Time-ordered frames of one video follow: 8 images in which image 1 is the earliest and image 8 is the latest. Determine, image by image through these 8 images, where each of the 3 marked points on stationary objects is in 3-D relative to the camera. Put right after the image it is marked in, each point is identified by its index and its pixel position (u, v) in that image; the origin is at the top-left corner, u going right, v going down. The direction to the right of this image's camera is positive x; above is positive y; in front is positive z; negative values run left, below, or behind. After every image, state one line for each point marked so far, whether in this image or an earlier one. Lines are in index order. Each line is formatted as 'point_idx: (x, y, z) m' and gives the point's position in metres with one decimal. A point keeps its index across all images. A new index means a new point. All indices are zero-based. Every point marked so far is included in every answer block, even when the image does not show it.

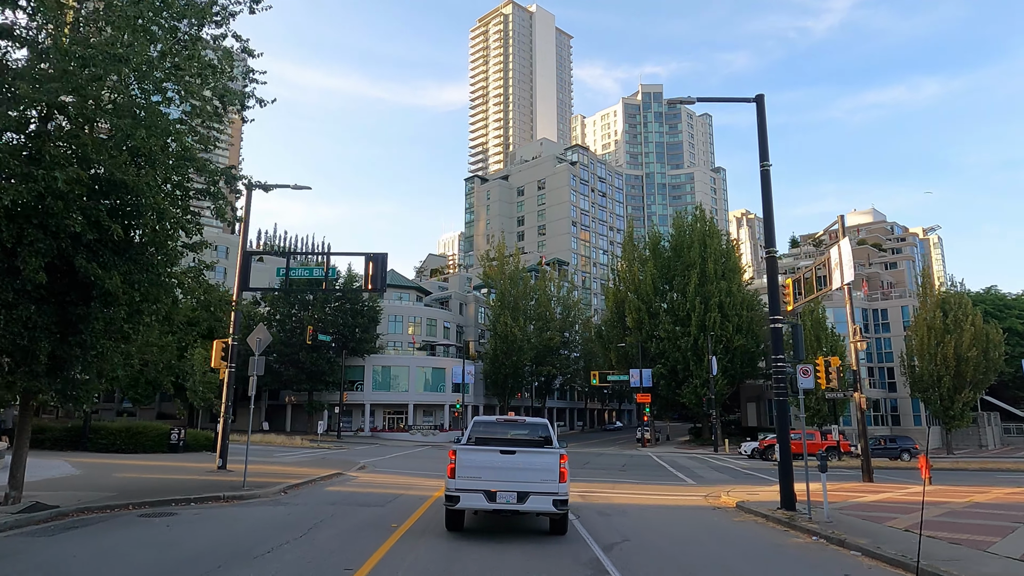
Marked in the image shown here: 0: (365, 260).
0: (-4.3, +0.8, +19.3) m
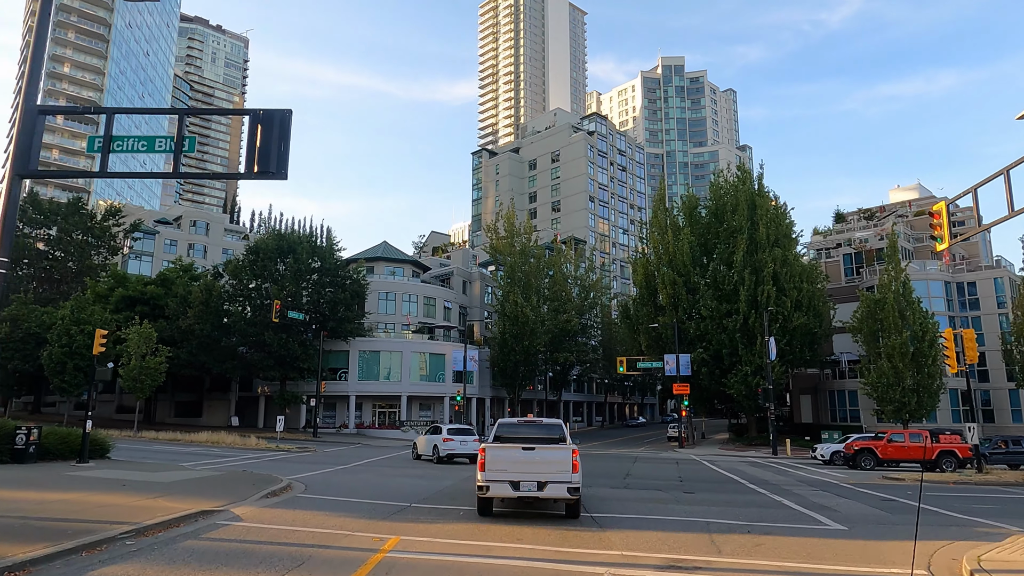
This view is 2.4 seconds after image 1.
0: (-4.2, +2.7, +10.5) m
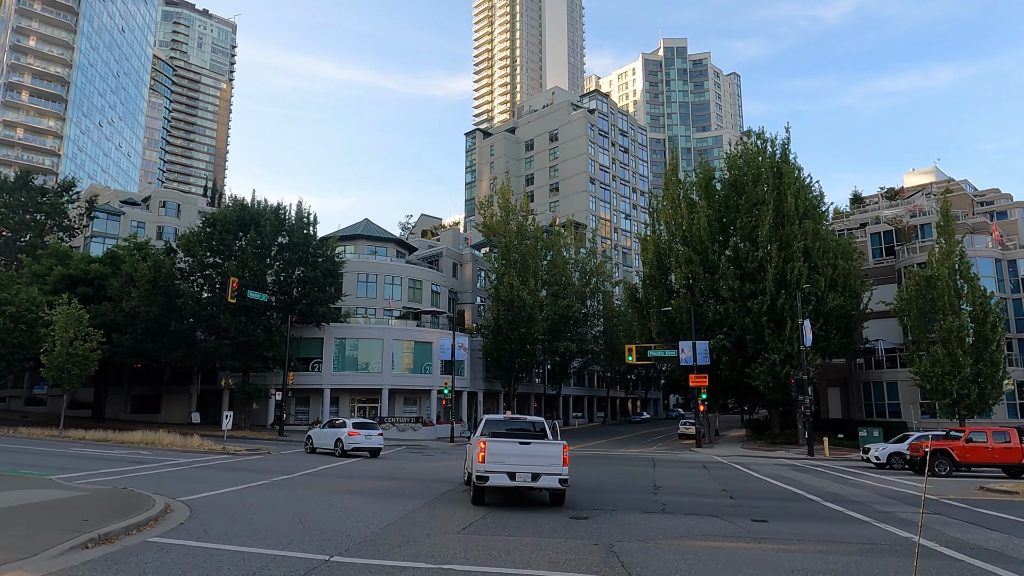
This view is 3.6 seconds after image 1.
0: (-4.3, +3.7, +5.1) m
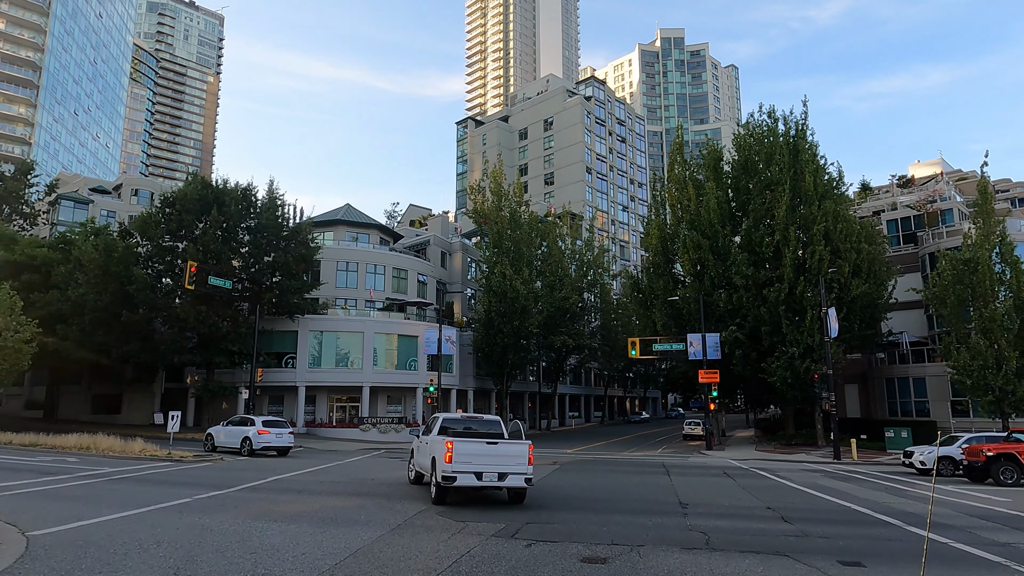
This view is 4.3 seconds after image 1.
0: (-4.4, +4.4, +1.5) m
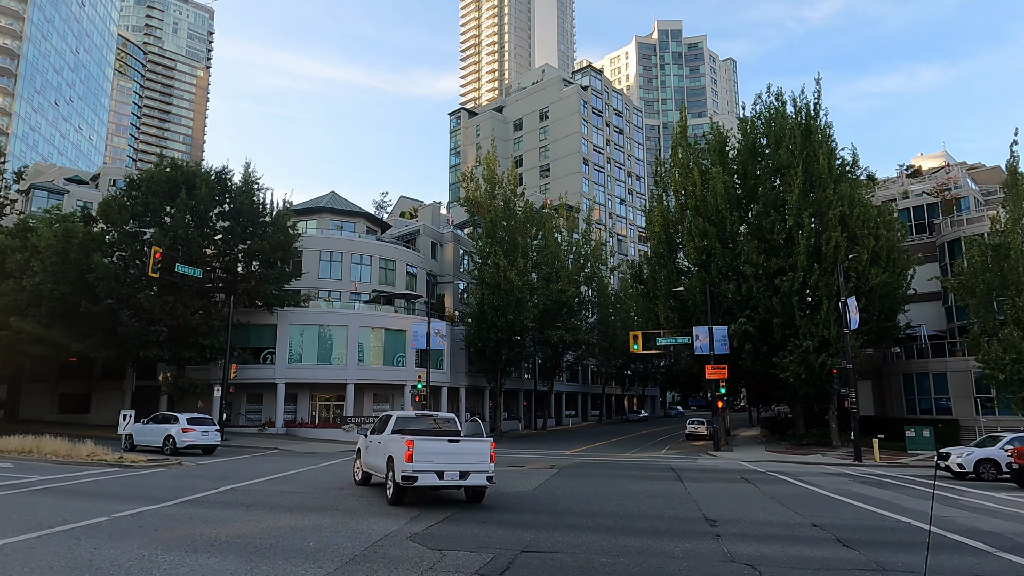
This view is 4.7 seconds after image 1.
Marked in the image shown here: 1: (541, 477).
0: (-4.4, +4.9, -0.9) m
1: (+0.8, -5.7, +20.1) m
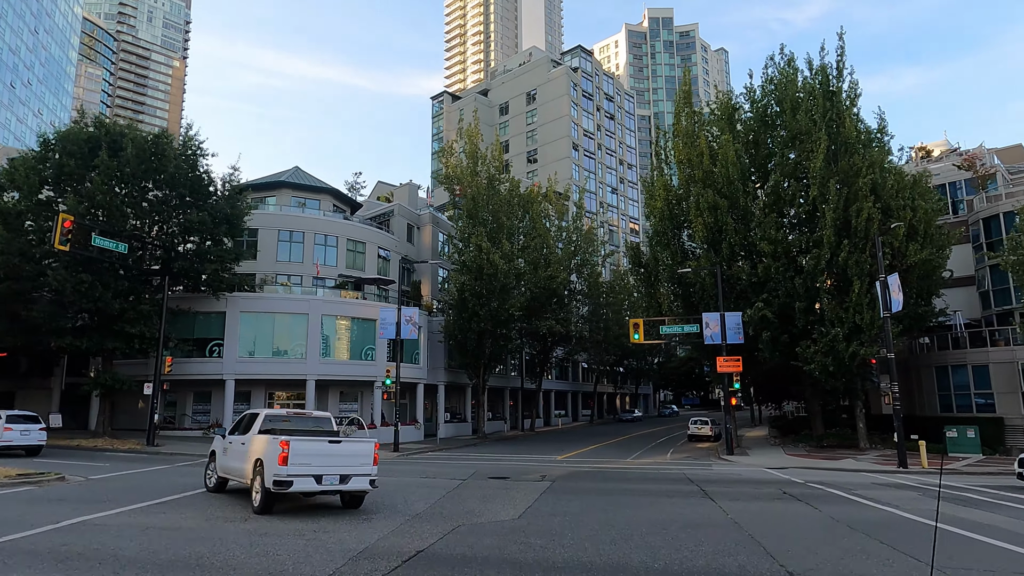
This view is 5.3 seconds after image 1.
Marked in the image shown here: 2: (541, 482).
0: (-4.5, +5.8, -5.5) m
1: (+0.3, -4.8, +15.6) m
2: (+0.8, -5.1, +17.5) m
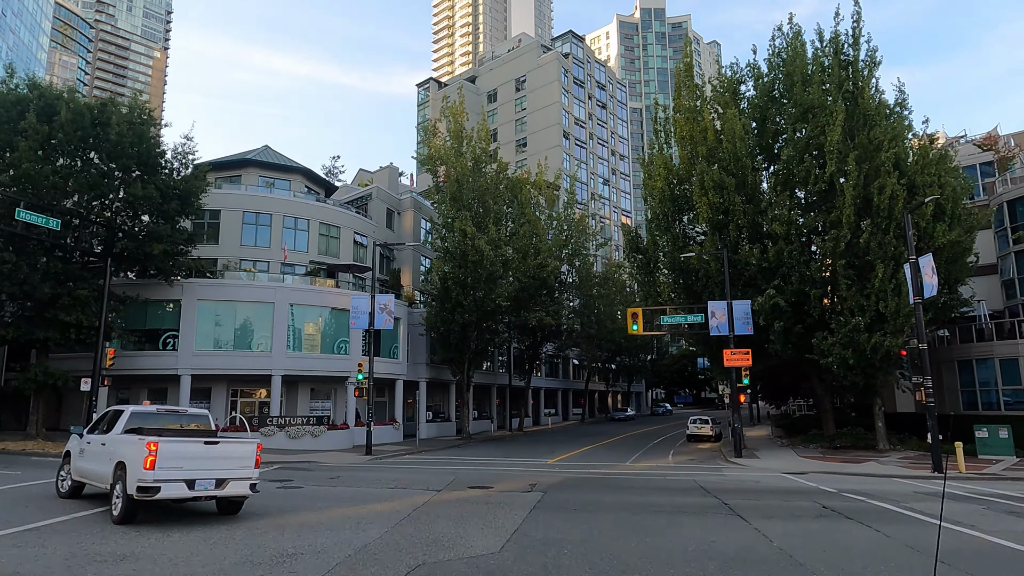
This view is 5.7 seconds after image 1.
0: (-4.5, +6.3, -8.4) m
1: (0.0, -4.2, +12.8) m
2: (+0.4, -4.5, +14.7) m
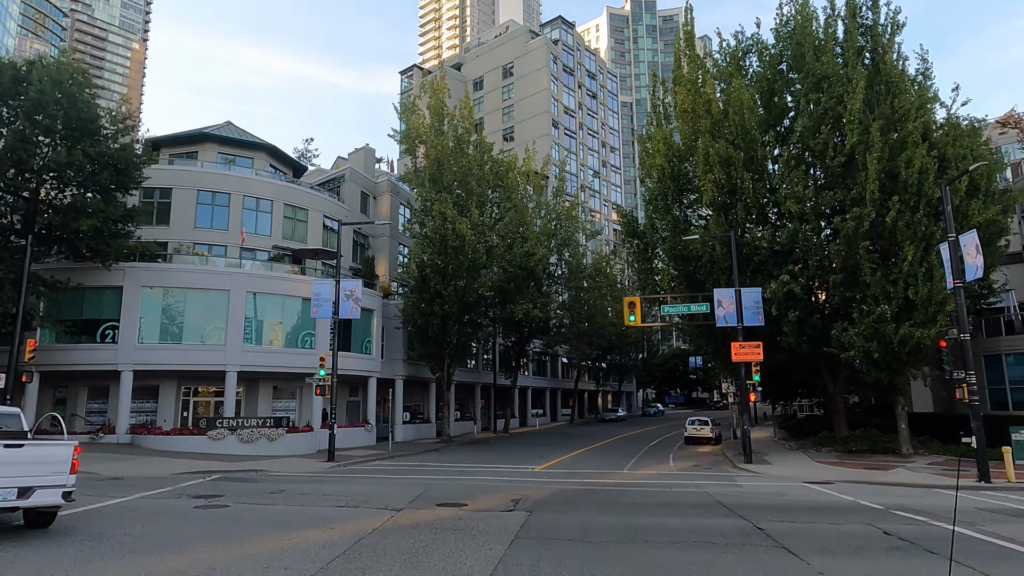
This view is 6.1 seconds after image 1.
0: (-4.4, +6.9, -11.4) m
1: (-0.4, -3.7, +9.8) m
2: (0.0, -4.0, +11.7) m
